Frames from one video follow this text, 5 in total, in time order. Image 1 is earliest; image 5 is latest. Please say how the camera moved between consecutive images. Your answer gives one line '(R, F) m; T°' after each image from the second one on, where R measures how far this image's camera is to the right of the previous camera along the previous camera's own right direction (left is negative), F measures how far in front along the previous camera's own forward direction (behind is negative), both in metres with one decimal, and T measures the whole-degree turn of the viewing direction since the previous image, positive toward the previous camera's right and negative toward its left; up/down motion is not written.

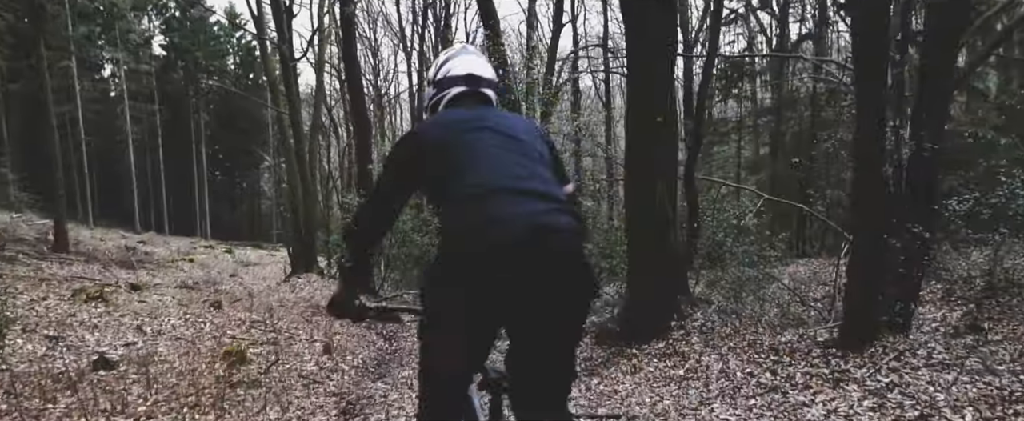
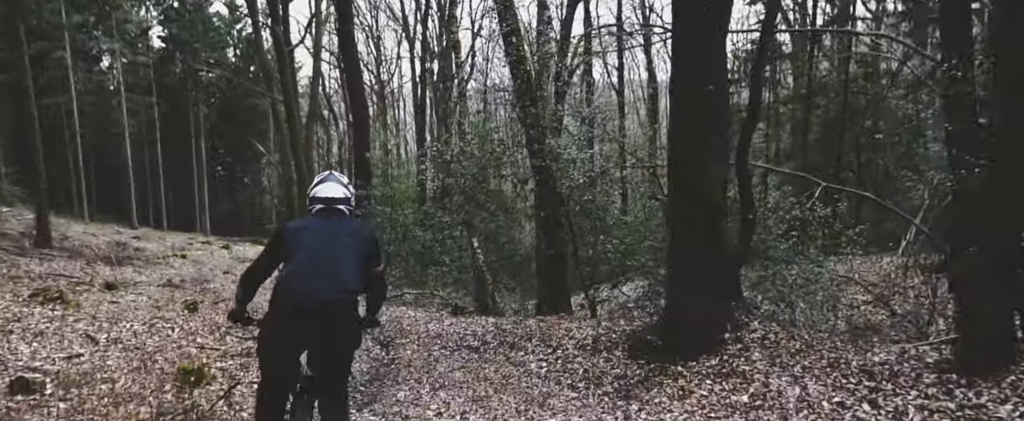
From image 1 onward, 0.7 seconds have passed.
(-0.1, +1.5) m; 0°
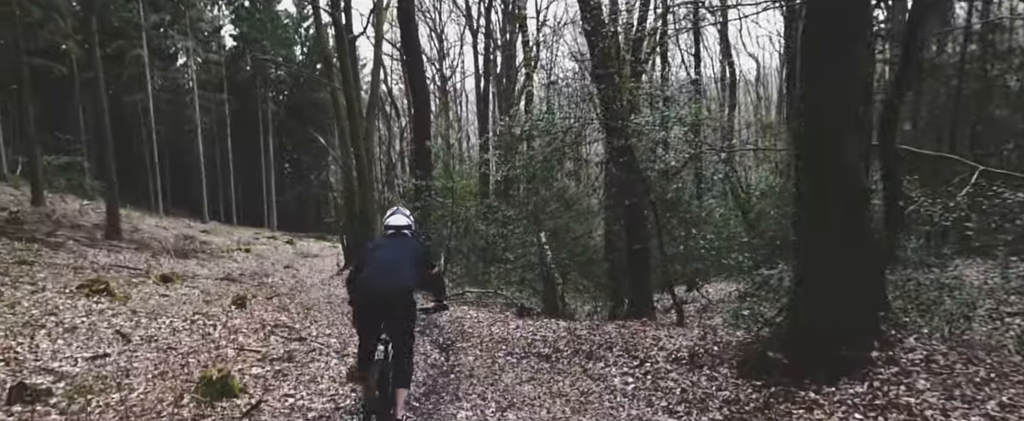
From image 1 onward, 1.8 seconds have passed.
(-0.2, +1.2) m; -5°
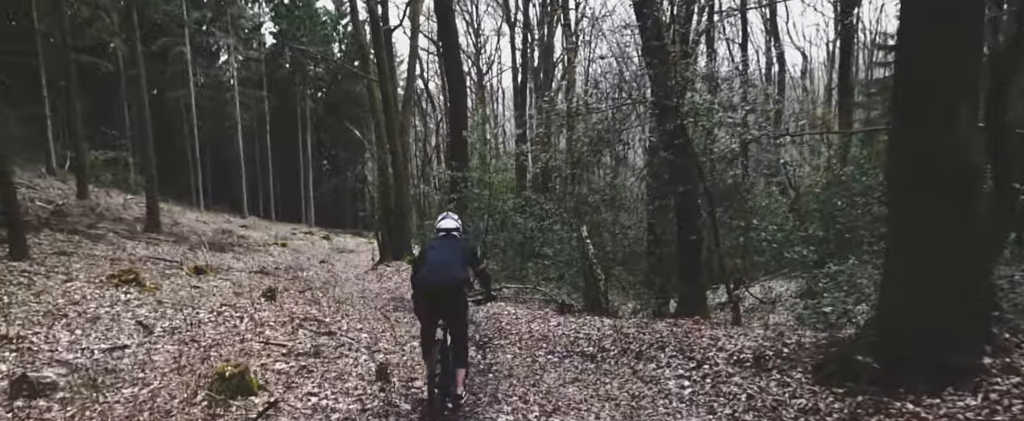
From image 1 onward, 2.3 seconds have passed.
(-0.1, +0.6) m; -3°
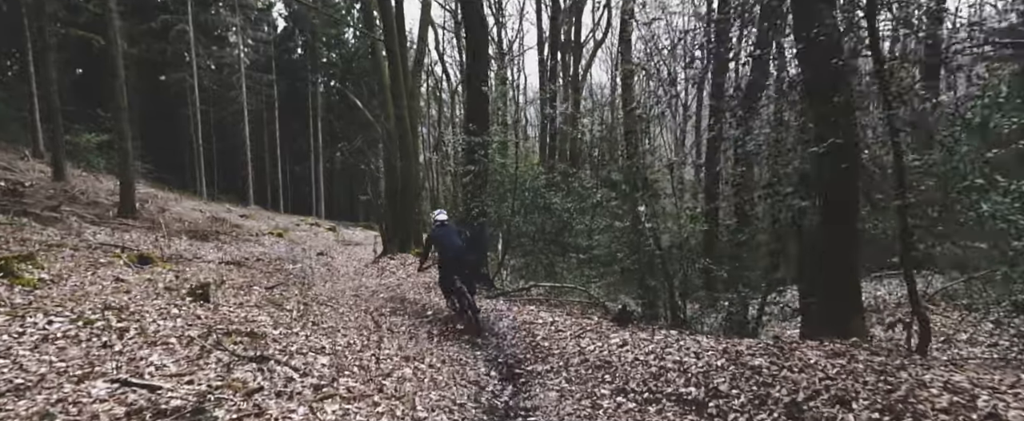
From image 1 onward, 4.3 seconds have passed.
(-0.3, +3.3) m; -1°
